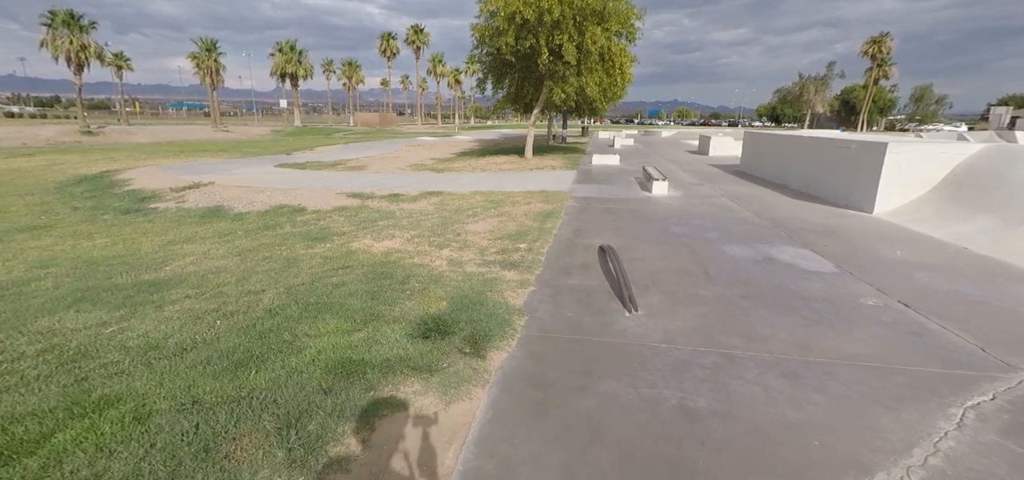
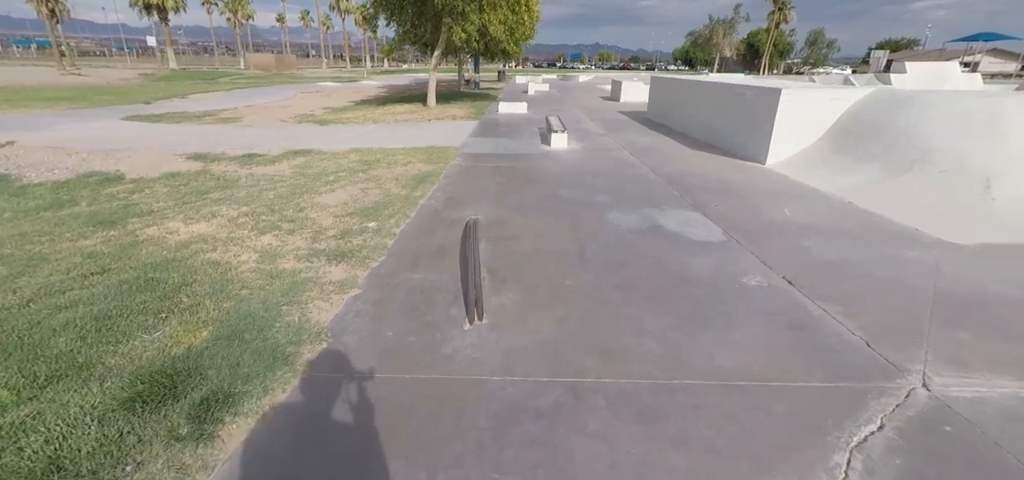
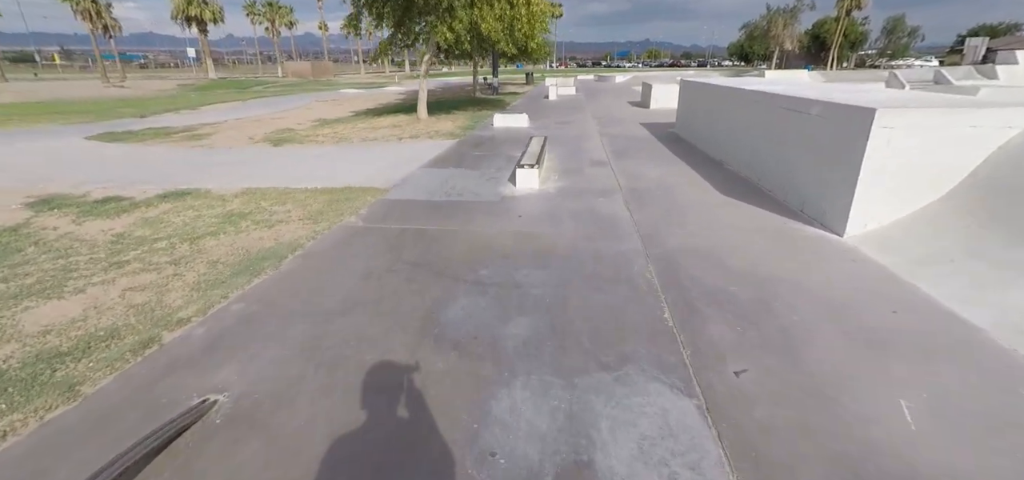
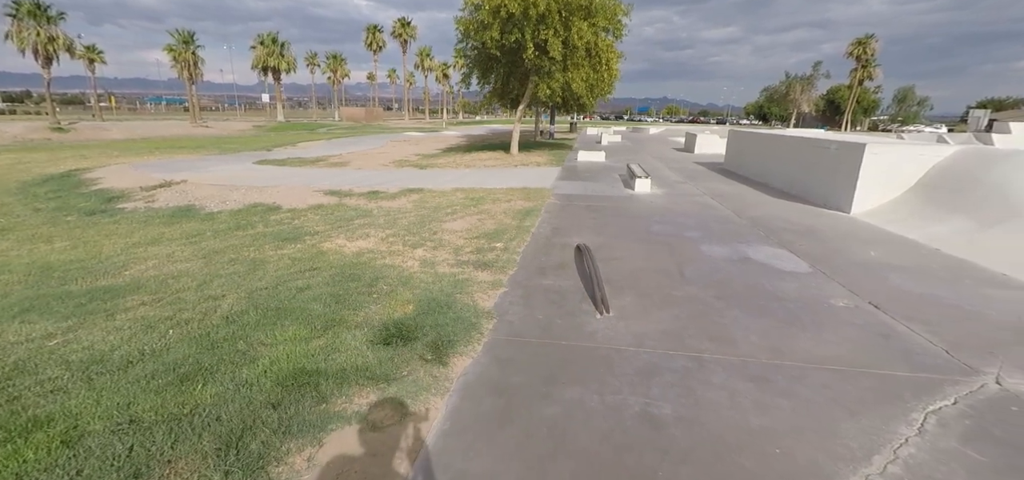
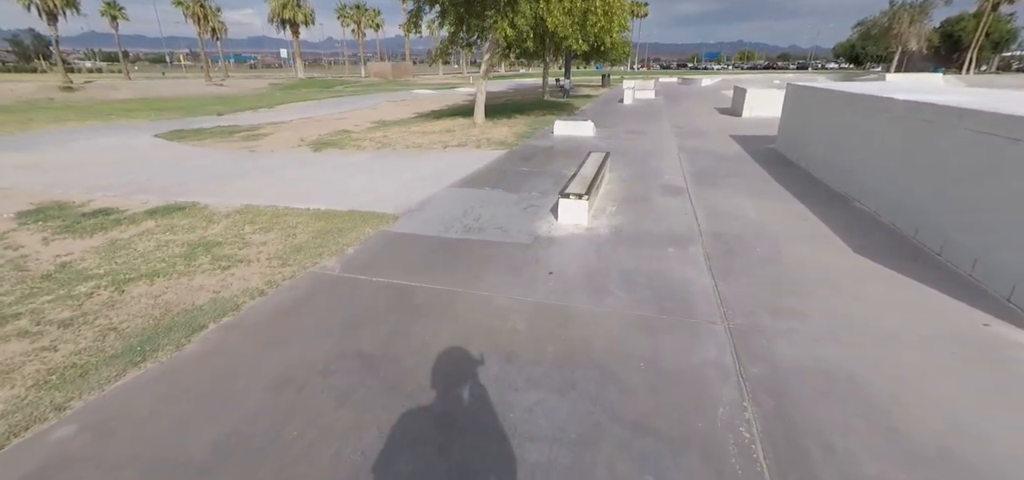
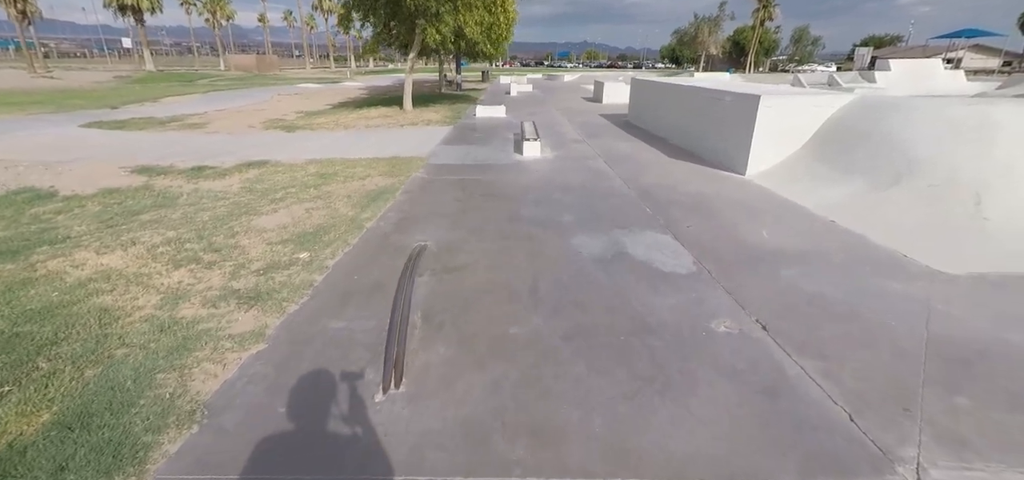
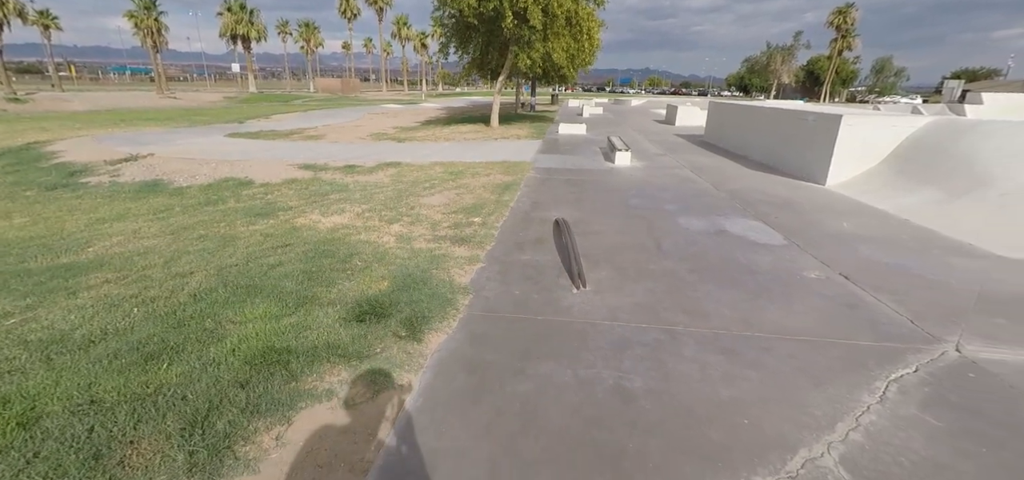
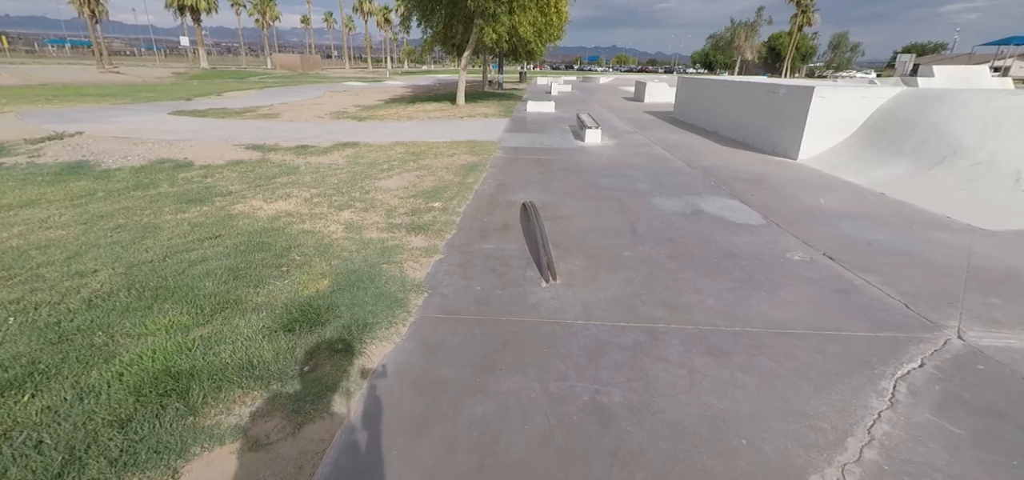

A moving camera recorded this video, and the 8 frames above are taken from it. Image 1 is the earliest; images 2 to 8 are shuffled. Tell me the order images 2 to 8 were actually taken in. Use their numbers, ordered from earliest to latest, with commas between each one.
4, 7, 8, 2, 6, 3, 5
